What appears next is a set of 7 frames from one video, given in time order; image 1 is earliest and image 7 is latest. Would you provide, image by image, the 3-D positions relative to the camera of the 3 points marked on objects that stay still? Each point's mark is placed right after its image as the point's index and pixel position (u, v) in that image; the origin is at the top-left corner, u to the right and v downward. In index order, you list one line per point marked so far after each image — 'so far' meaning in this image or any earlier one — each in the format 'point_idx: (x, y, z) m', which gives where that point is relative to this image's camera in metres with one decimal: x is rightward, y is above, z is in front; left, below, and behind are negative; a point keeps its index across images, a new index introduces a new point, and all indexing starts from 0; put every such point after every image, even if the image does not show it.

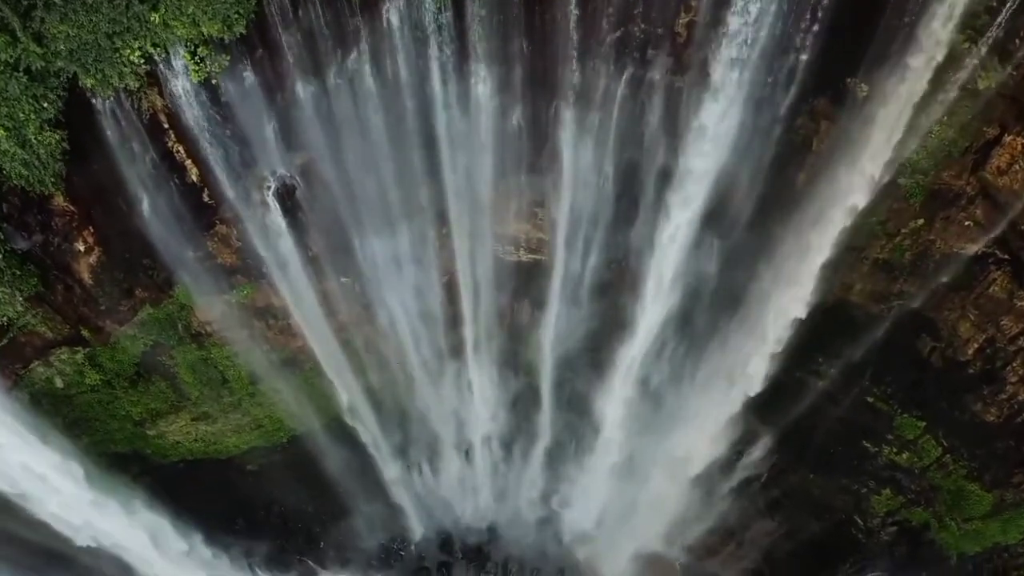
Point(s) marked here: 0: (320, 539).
0: (-3.6, -4.8, +13.6) m
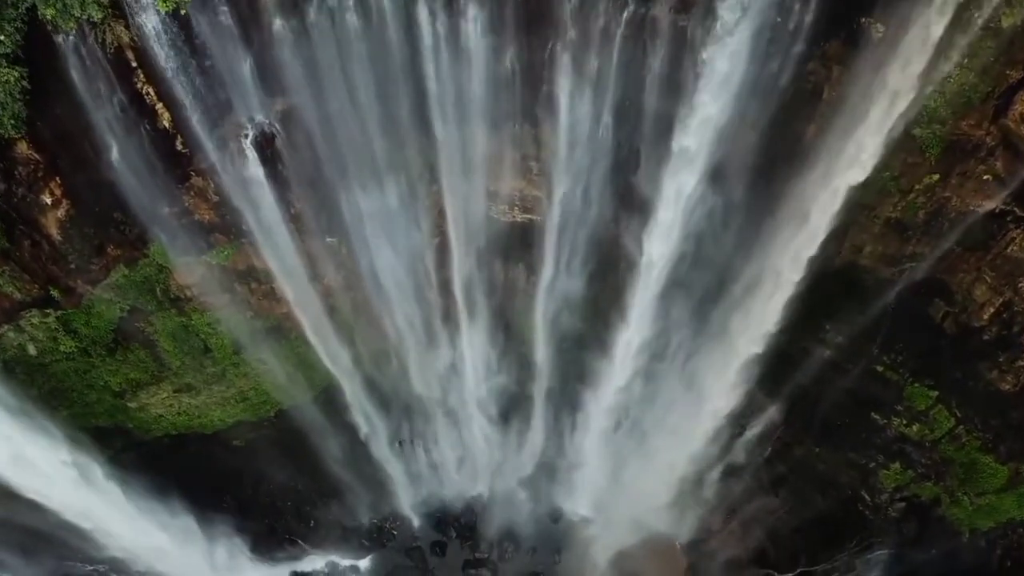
0: (-3.7, -4.2, +13.1) m
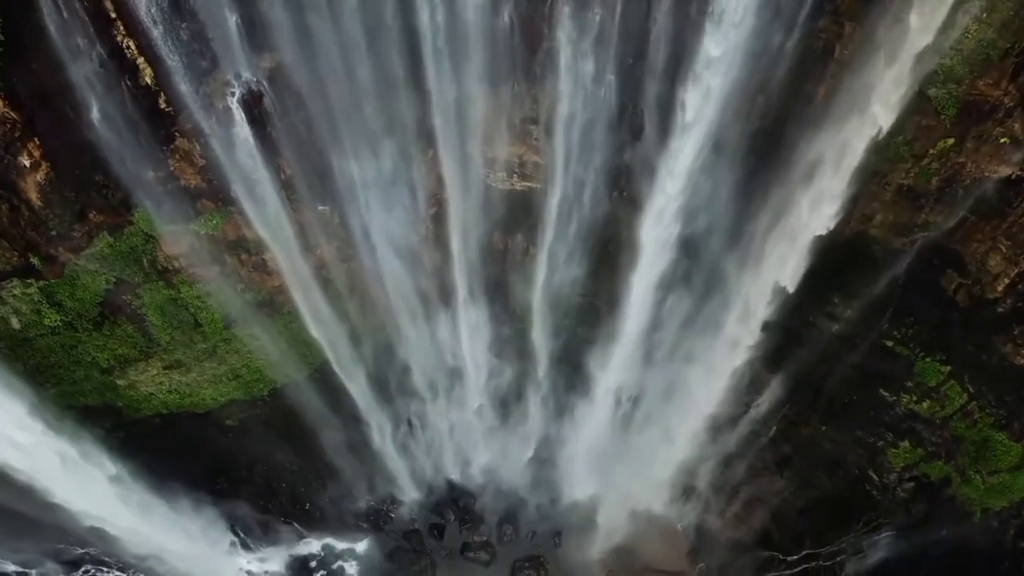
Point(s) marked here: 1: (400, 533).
0: (-3.7, -3.8, +12.9) m
1: (-2.1, -4.4, +13.0) m
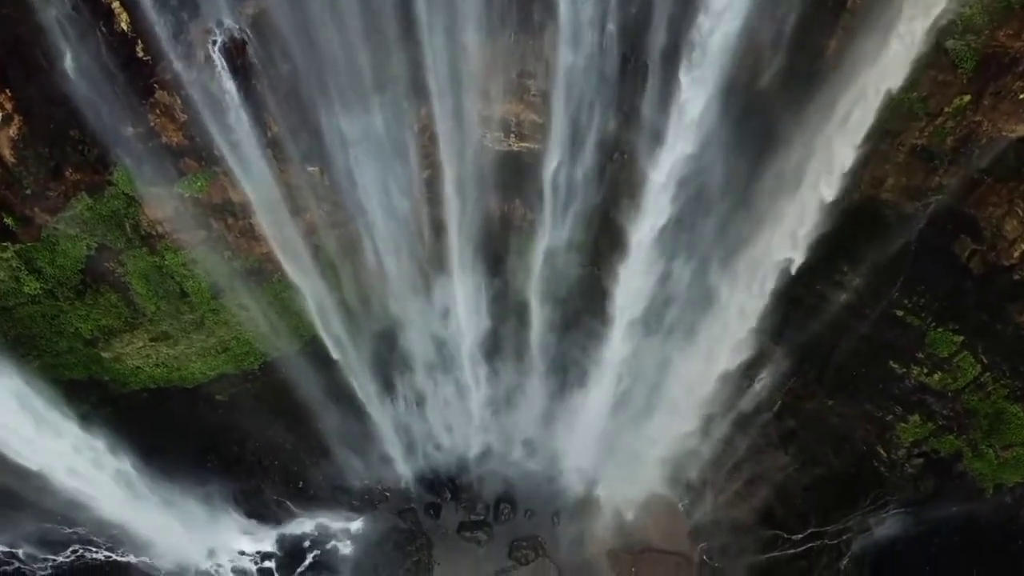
0: (-3.7, -3.4, +12.5) m
1: (-2.1, -4.0, +12.7) m
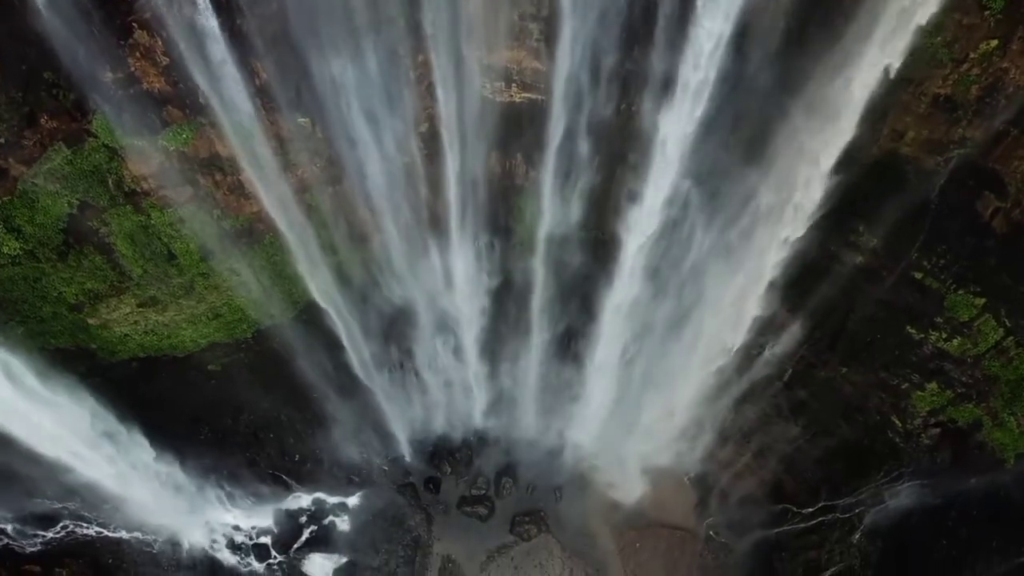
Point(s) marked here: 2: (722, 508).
0: (-3.7, -2.8, +12.2) m
1: (-2.1, -3.4, +12.3) m
2: (+3.6, -3.8, +12.4) m
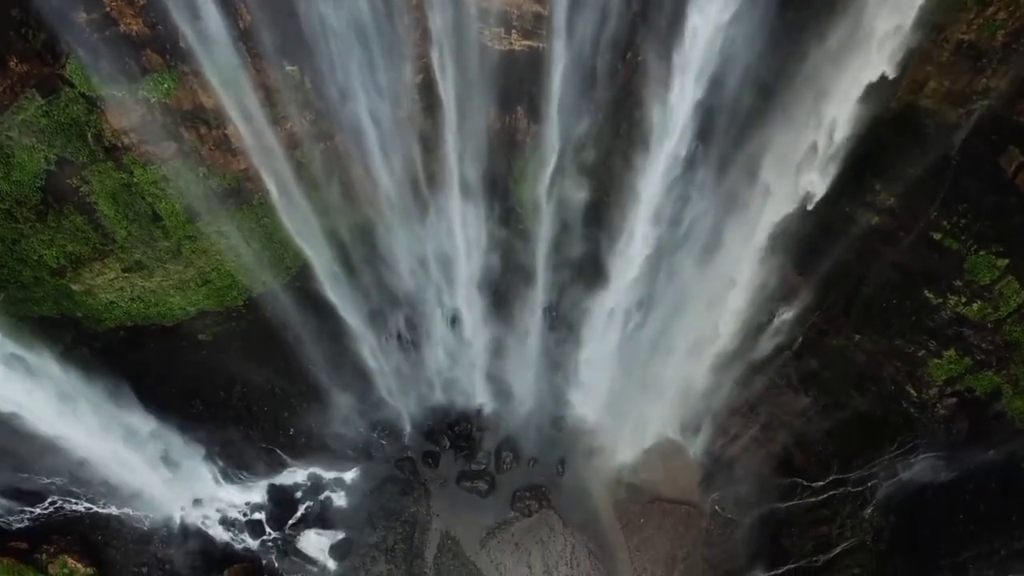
0: (-3.7, -2.3, +11.8) m
1: (-2.0, -2.9, +12.0) m
2: (+3.6, -3.3, +12.0) m
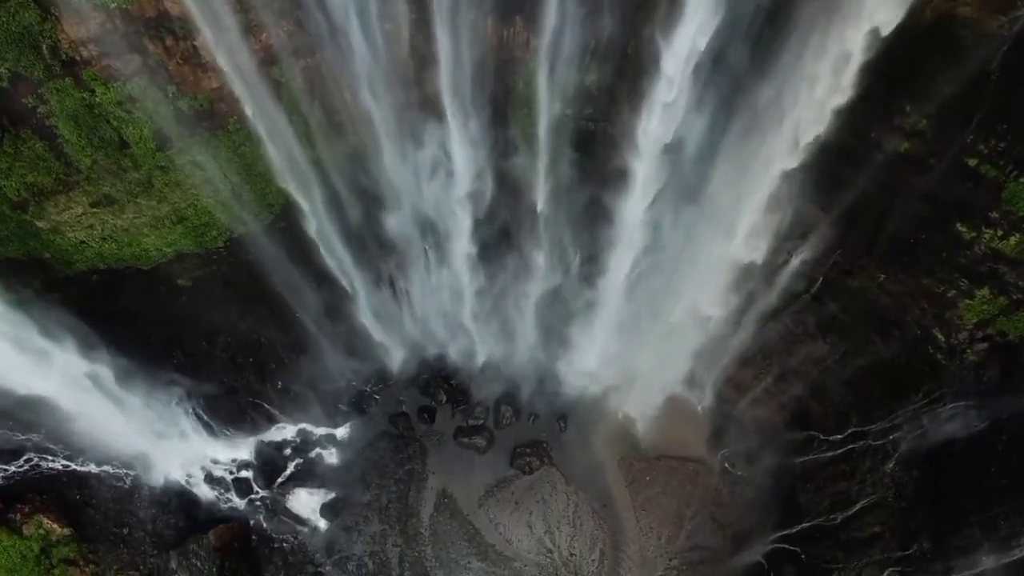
0: (-3.7, -1.4, +11.2) m
1: (-2.1, -2.0, +11.3) m
2: (+3.6, -2.4, +11.4) m
